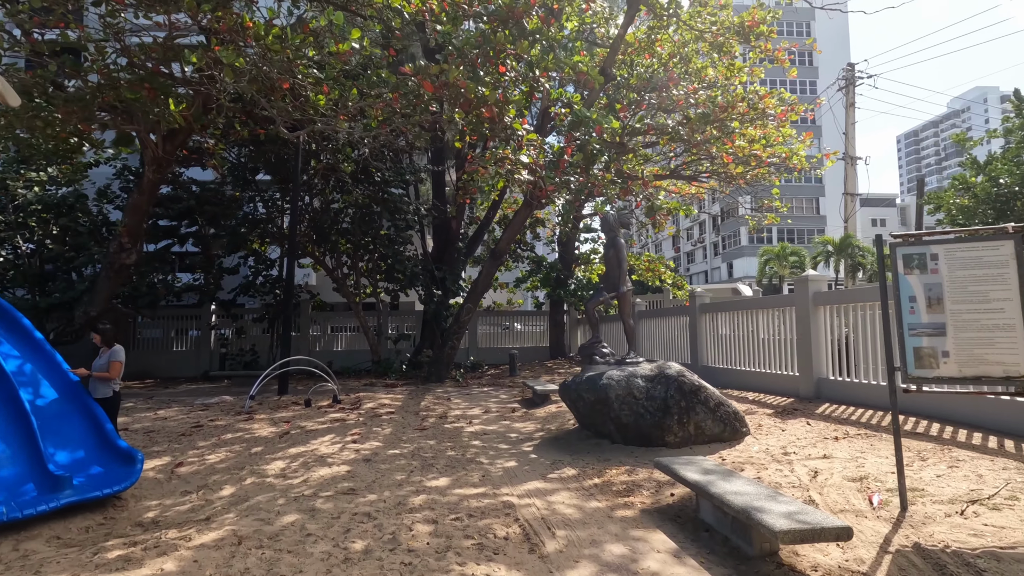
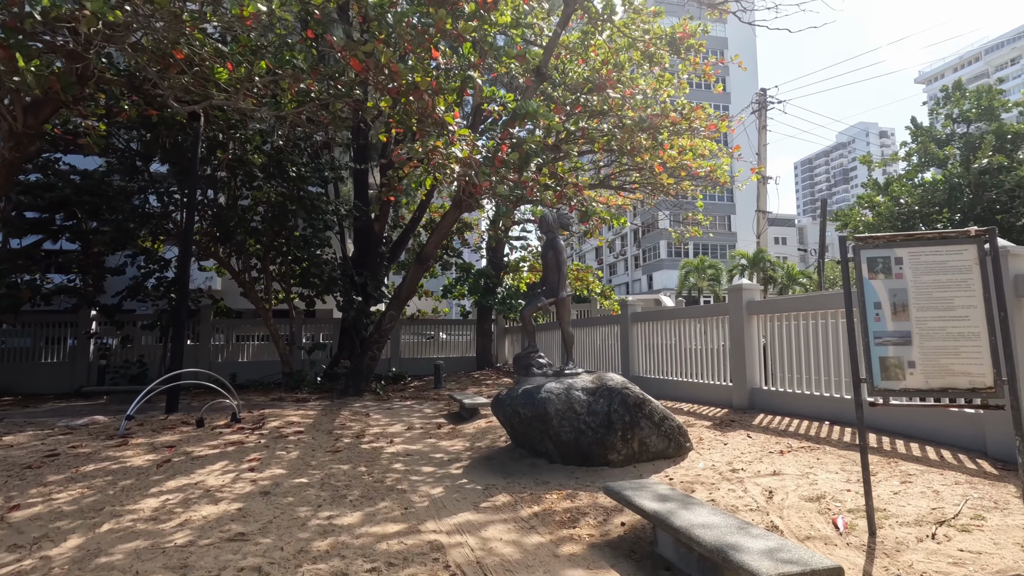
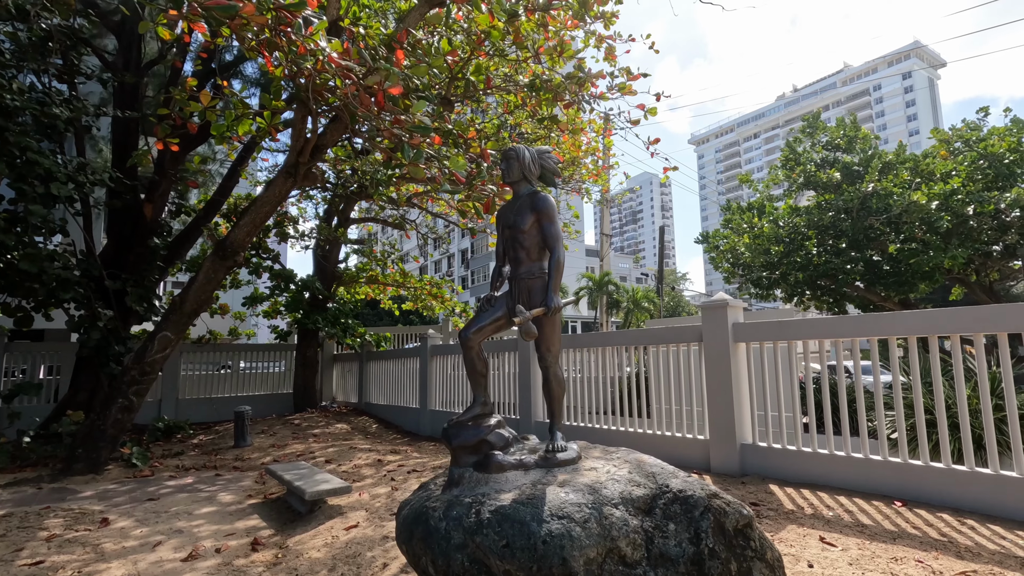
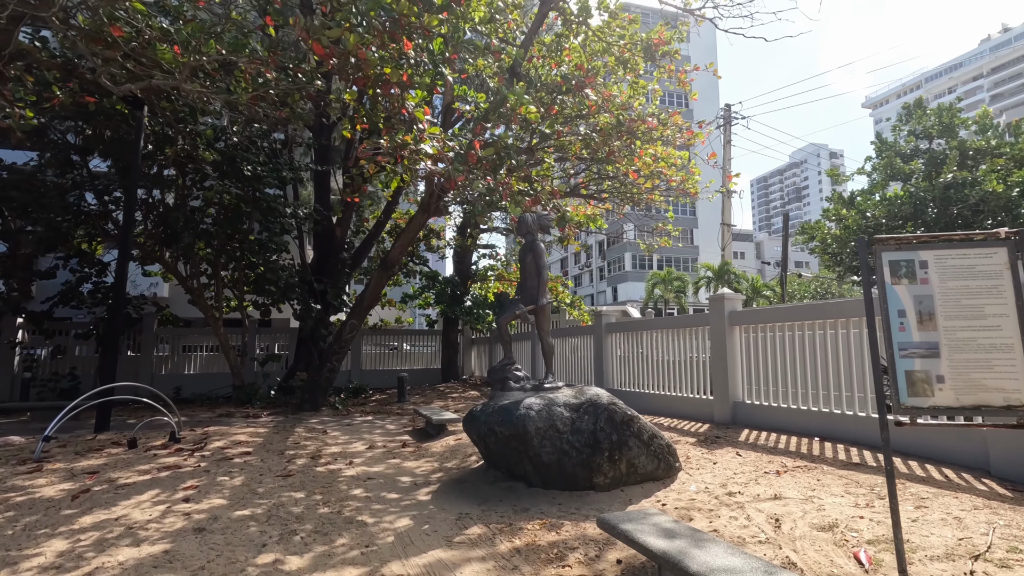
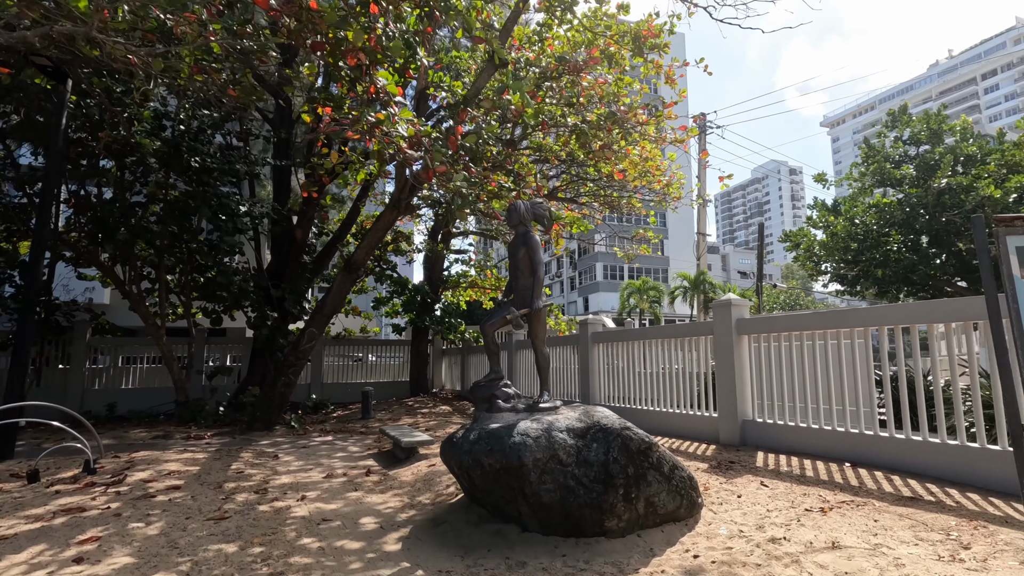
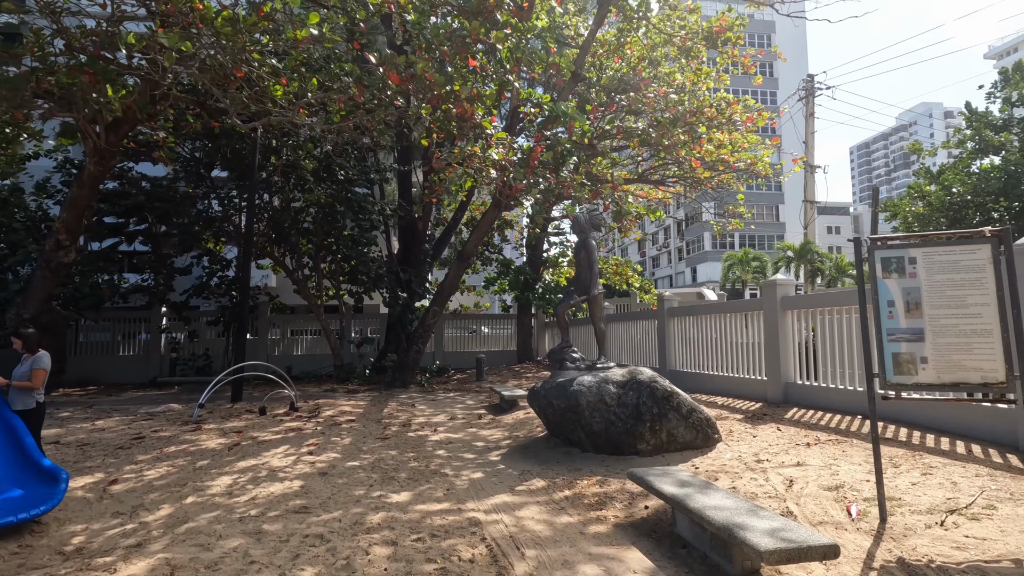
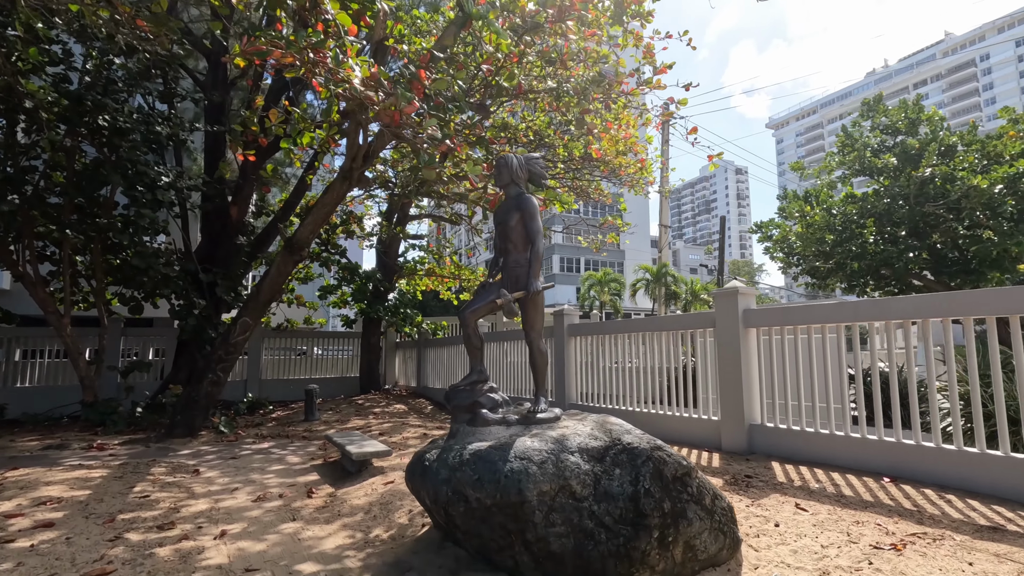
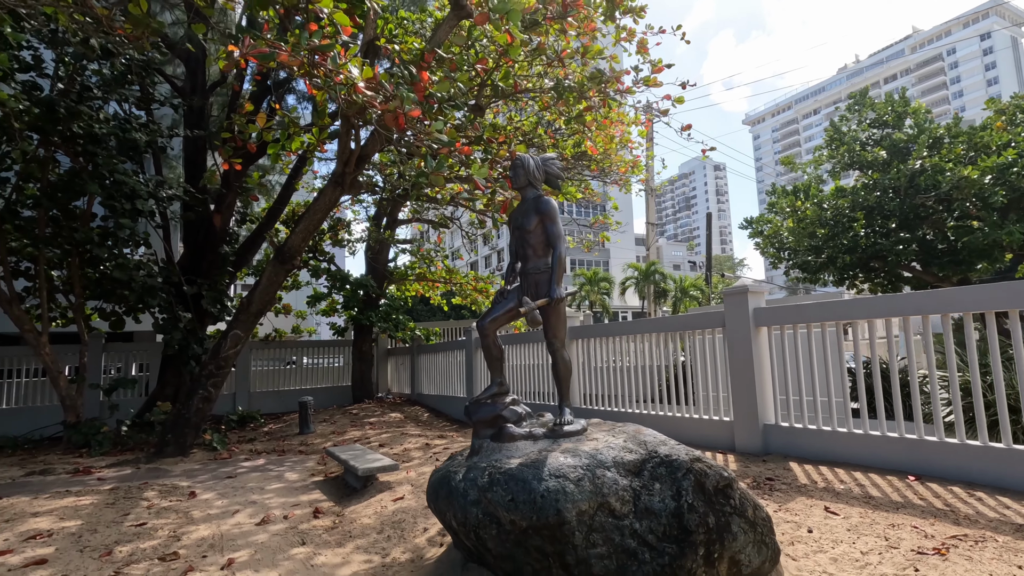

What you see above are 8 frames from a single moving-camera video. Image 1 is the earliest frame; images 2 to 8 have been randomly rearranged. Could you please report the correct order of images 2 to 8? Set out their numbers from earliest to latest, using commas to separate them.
6, 2, 4, 5, 7, 3, 8
